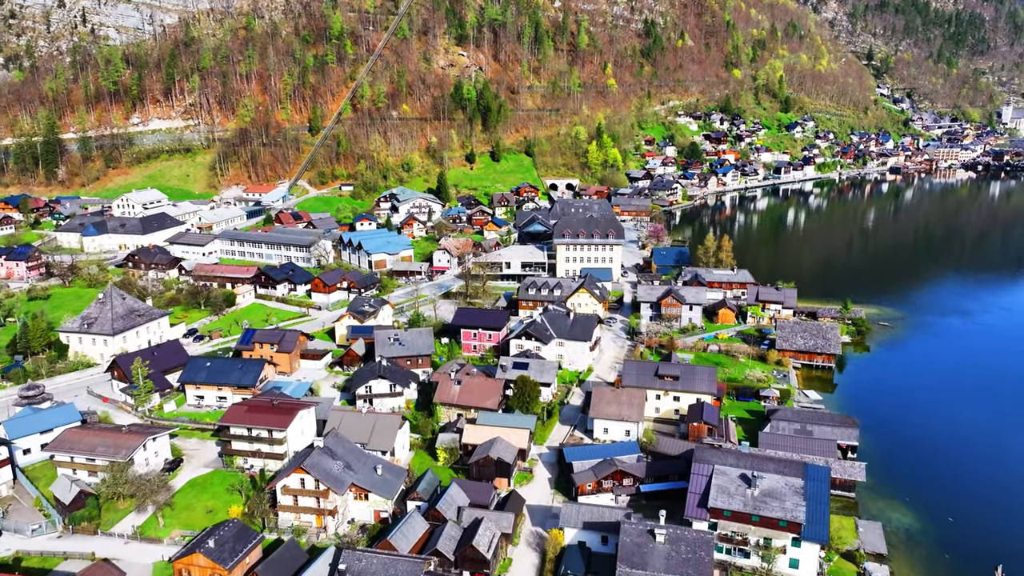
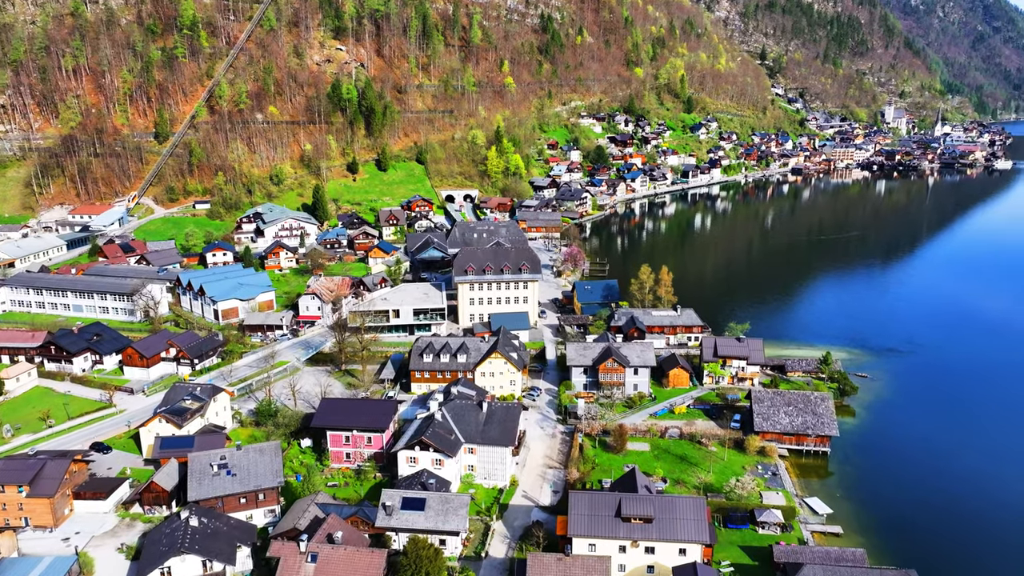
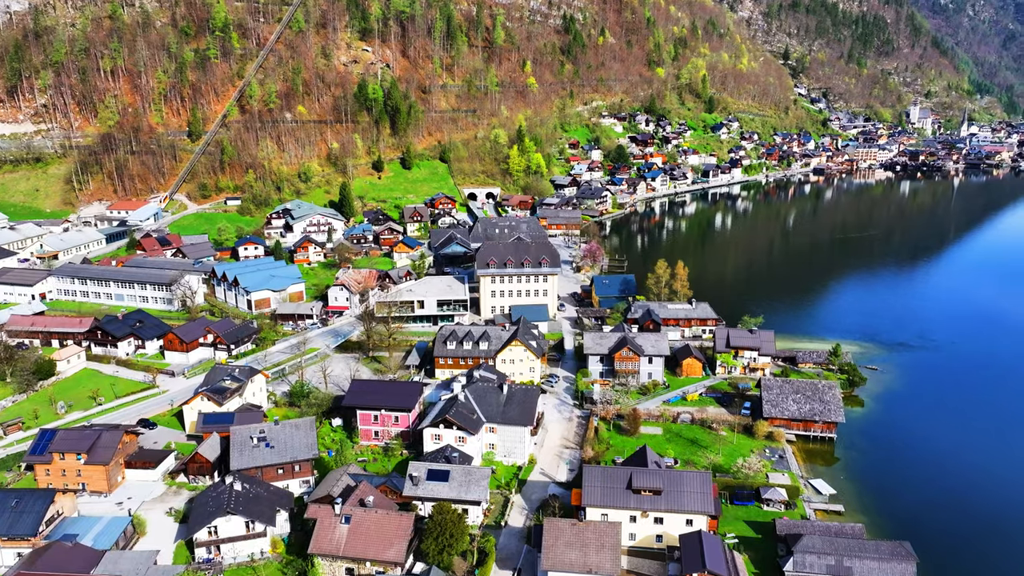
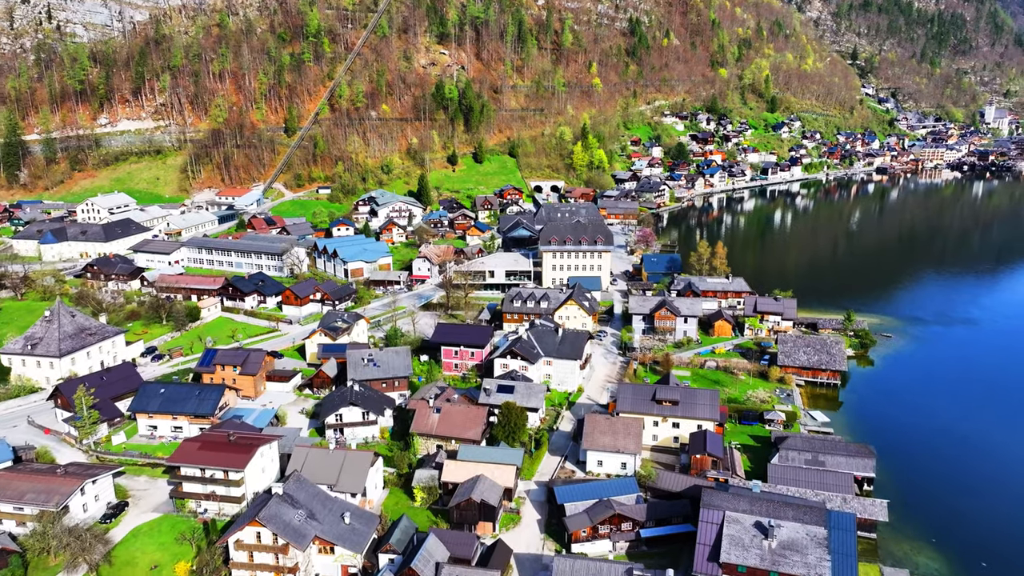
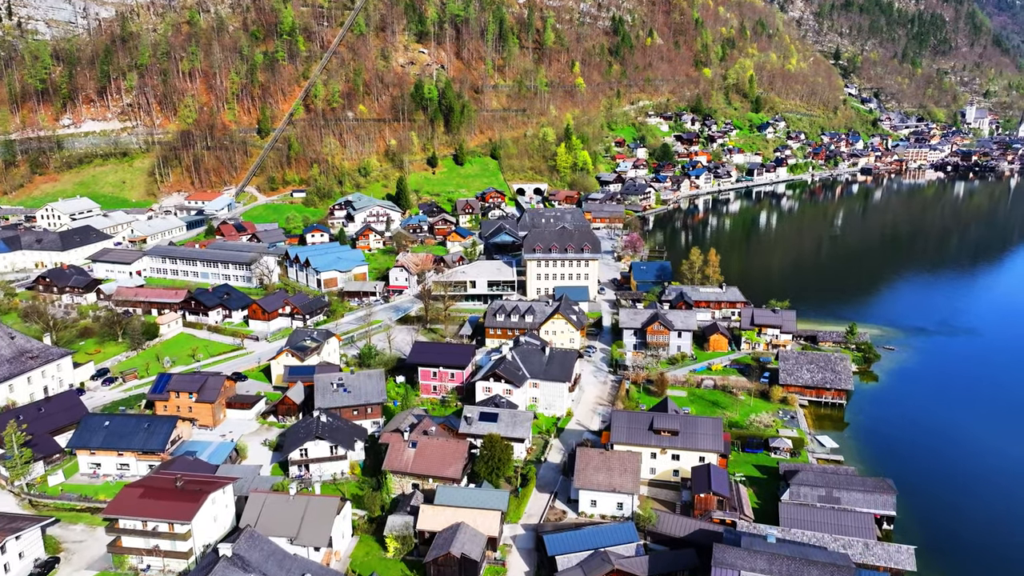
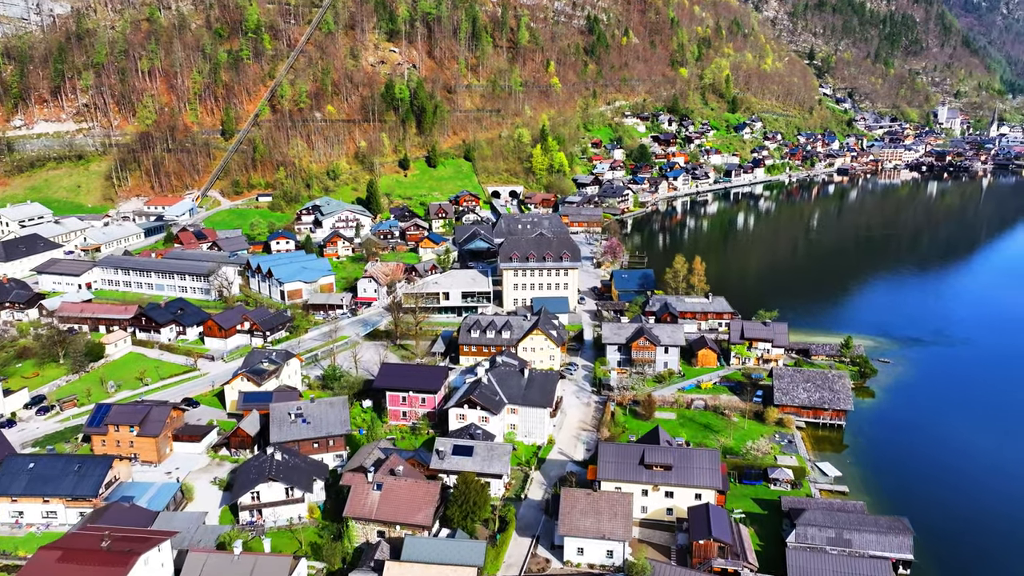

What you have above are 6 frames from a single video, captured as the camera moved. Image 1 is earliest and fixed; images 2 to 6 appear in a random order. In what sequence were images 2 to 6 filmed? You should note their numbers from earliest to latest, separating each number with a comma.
4, 5, 6, 3, 2
